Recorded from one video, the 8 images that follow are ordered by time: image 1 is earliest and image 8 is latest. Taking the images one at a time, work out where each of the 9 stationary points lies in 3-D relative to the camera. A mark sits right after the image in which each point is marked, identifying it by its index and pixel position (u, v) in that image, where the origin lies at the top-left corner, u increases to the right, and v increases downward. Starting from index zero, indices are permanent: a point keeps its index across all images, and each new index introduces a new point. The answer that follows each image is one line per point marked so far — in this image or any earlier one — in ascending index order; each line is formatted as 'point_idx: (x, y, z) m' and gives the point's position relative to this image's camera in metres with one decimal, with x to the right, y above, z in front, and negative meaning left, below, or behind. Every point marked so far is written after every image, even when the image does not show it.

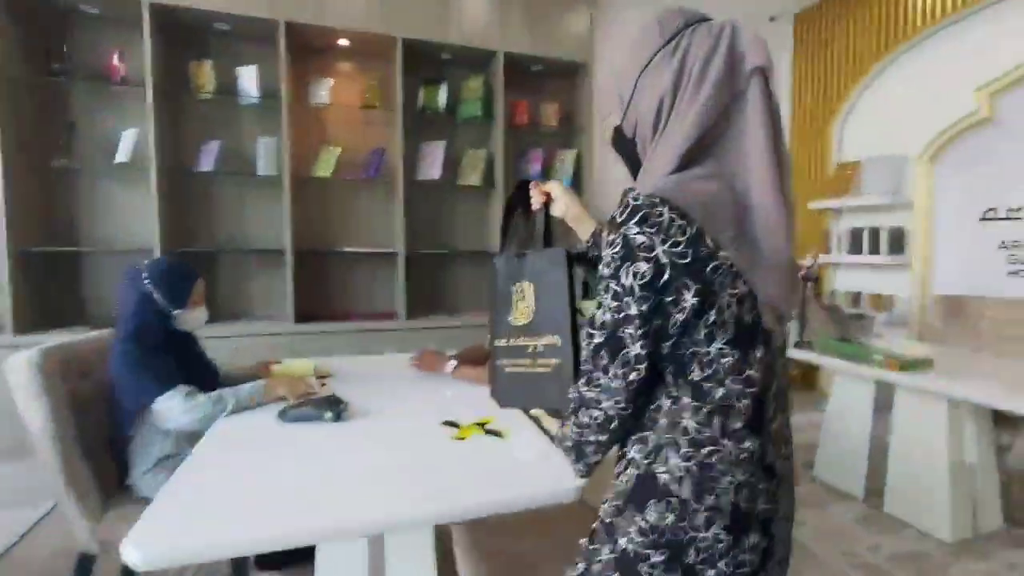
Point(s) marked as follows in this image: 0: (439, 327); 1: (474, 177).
0: (-0.5, -0.2, +3.5) m
1: (-0.2, +0.7, +3.5) m
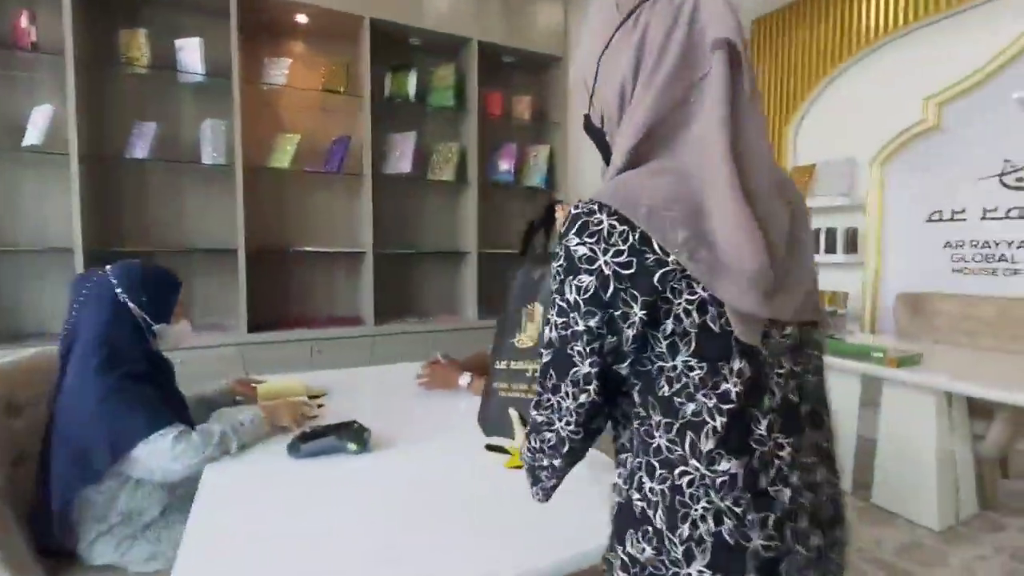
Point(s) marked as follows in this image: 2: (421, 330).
0: (-0.6, -0.3, +3.2) m
1: (-0.4, +0.7, +3.3) m
2: (-0.5, -0.2, +3.2) m
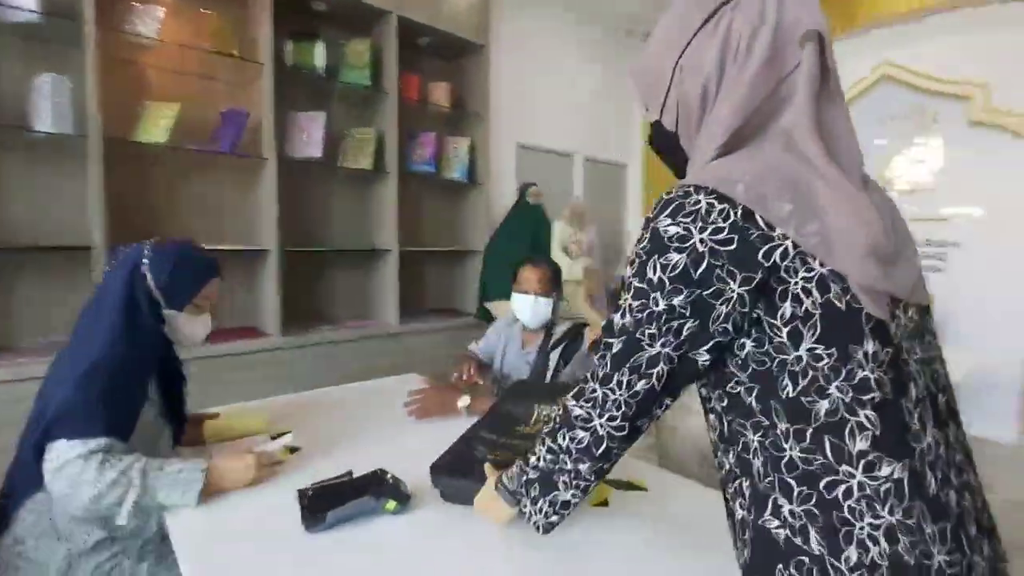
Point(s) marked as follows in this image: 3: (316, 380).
0: (-0.9, -0.3, +2.8) m
1: (-0.8, +0.7, +2.9) m
2: (-0.9, -0.3, +2.8) m
3: (-0.9, -0.4, +2.8) m
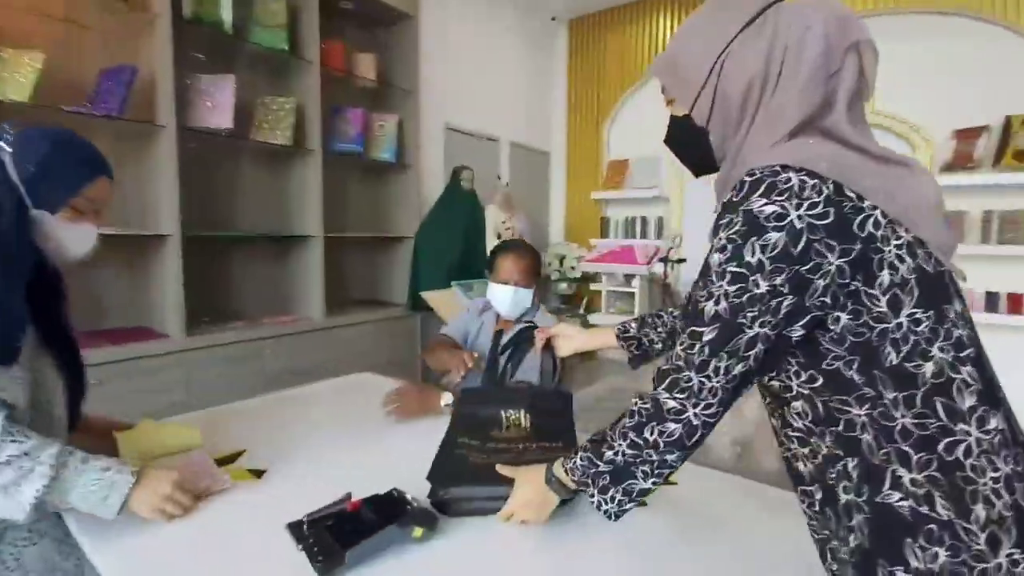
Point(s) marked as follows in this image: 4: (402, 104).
0: (-1.2, -0.2, +2.4) m
1: (-1.1, +0.7, +2.6) m
2: (-1.1, -0.2, +2.5) m
3: (-1.2, -0.4, +2.4) m
4: (-0.6, +1.0, +2.9) m
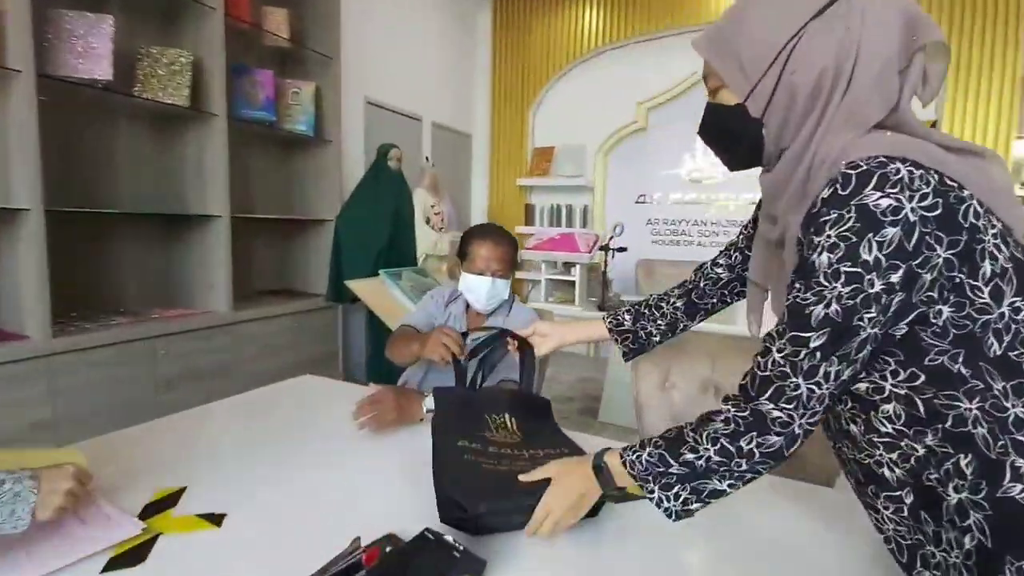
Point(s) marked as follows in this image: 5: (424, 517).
0: (-1.4, -0.2, +2.0) m
1: (-1.3, +0.7, +2.2) m
2: (-1.3, -0.2, +2.1) m
3: (-1.4, -0.4, +2.0) m
4: (-0.9, +1.0, +2.6) m
5: (-0.1, -0.4, +0.9) m
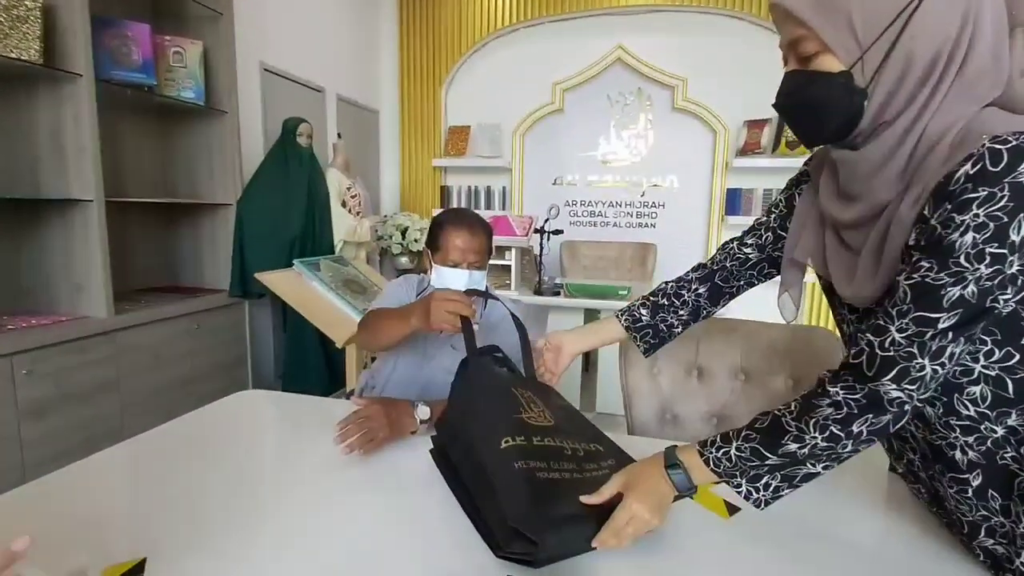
0: (-1.5, -0.2, +1.6) m
1: (-1.5, +0.7, +1.7) m
2: (-1.5, -0.2, +1.6) m
3: (-1.5, -0.4, +1.6) m
4: (-1.2, +1.0, +2.2) m
5: (0.0, -0.4, +0.8) m
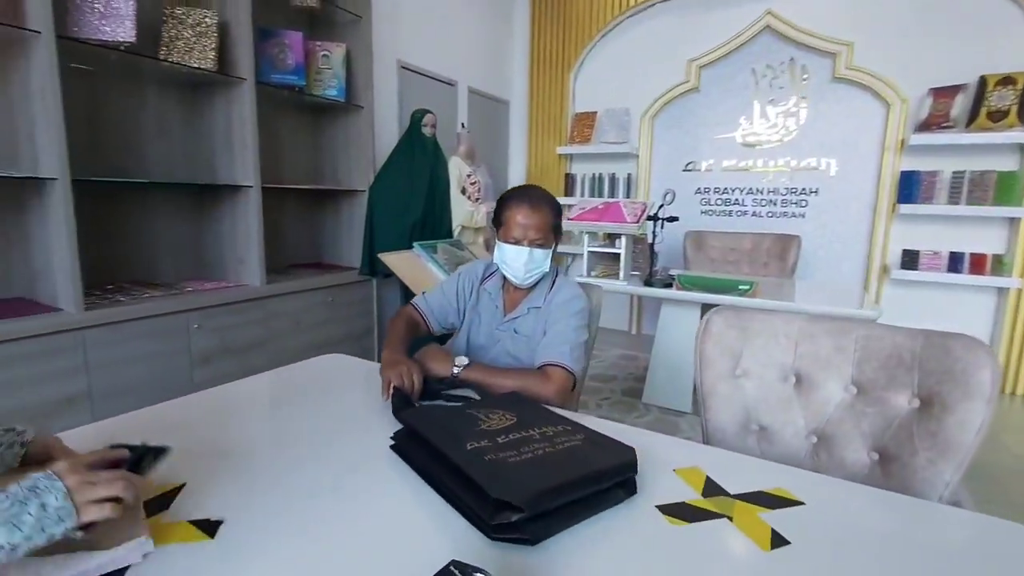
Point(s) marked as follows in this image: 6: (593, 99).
0: (-1.2, -0.1, +2.0) m
1: (-1.1, +0.8, +2.1) m
2: (-1.2, -0.1, +2.0) m
3: (-1.2, -0.3, +2.0) m
4: (-0.7, +1.1, +2.5) m
5: (-0.1, -0.3, +0.8) m
6: (+0.6, +1.3, +3.9) m
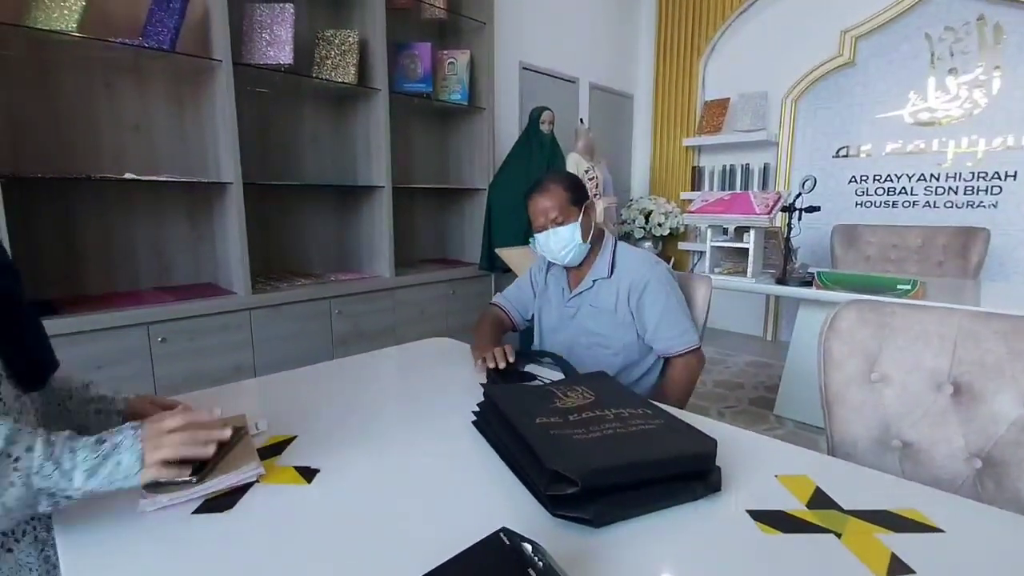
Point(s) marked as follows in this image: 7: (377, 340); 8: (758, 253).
0: (-0.8, -0.1, +2.2) m
1: (-0.7, +0.9, +2.3) m
2: (-0.8, 0.0, +2.3) m
3: (-0.9, -0.2, +2.2) m
4: (-0.2, +1.1, +2.6) m
5: (0.0, -0.3, +0.8) m
6: (+1.5, +1.3, +3.6) m
7: (-0.6, -0.2, +2.4) m
8: (+1.0, +0.1, +2.2) m
